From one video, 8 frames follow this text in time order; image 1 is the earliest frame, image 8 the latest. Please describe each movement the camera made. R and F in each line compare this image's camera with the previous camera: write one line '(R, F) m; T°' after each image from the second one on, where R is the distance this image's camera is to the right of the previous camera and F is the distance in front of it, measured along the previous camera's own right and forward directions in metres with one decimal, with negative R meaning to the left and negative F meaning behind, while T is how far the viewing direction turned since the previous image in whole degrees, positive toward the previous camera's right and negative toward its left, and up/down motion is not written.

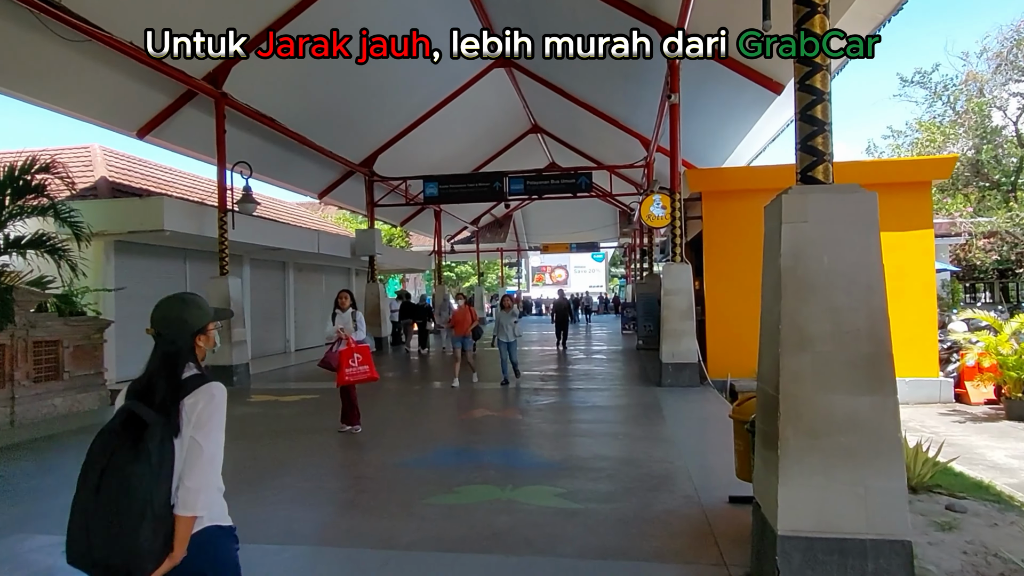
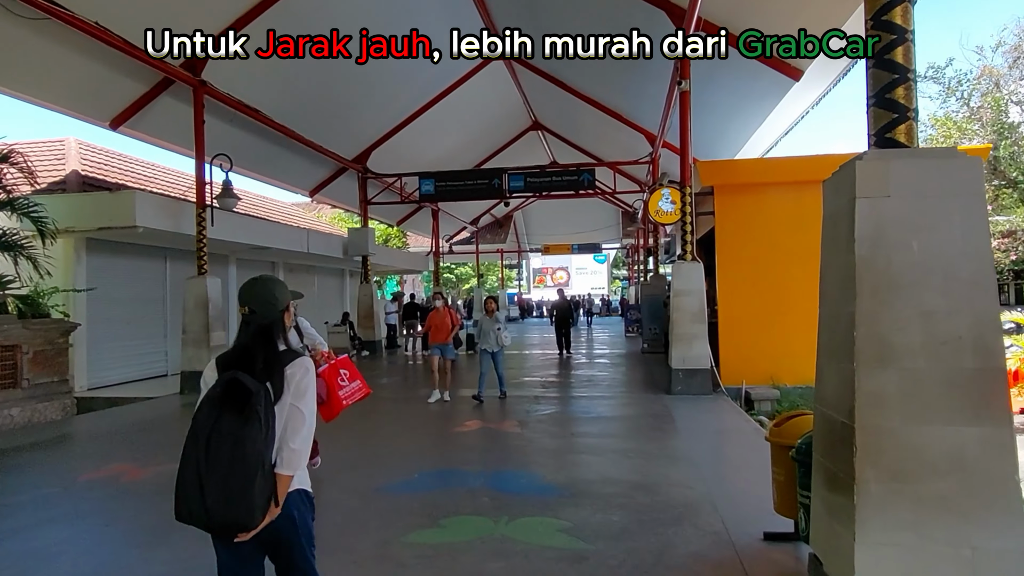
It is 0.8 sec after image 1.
(0.0, +0.7) m; 0°
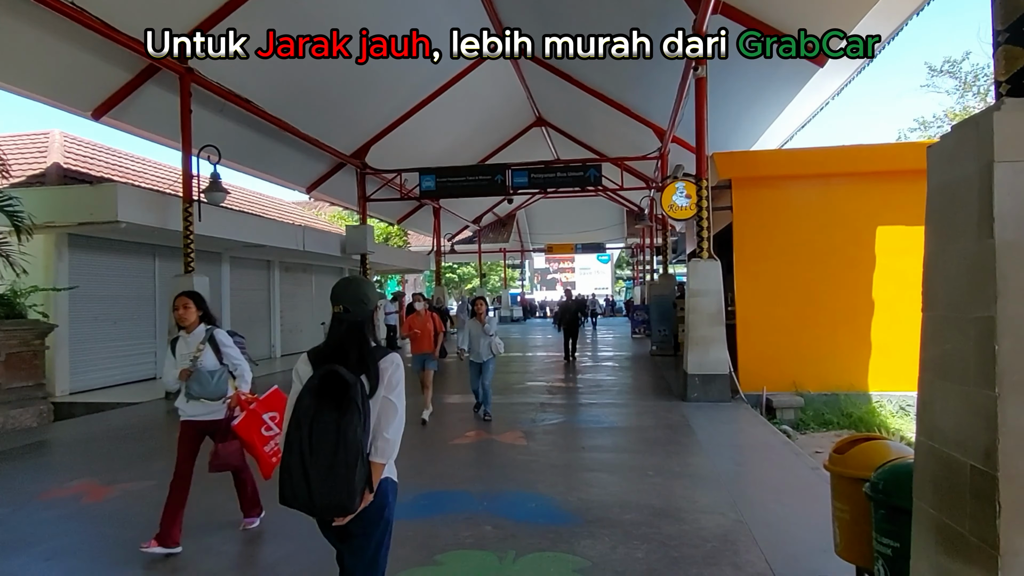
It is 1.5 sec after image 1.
(0.0, +0.6) m; 0°
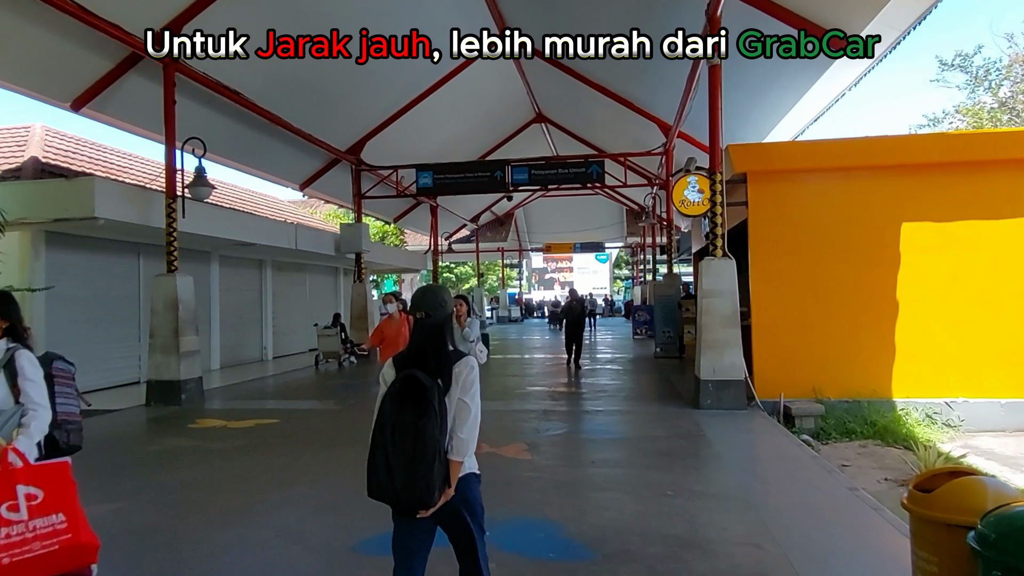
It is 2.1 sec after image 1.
(-0.1, +0.5) m; 0°
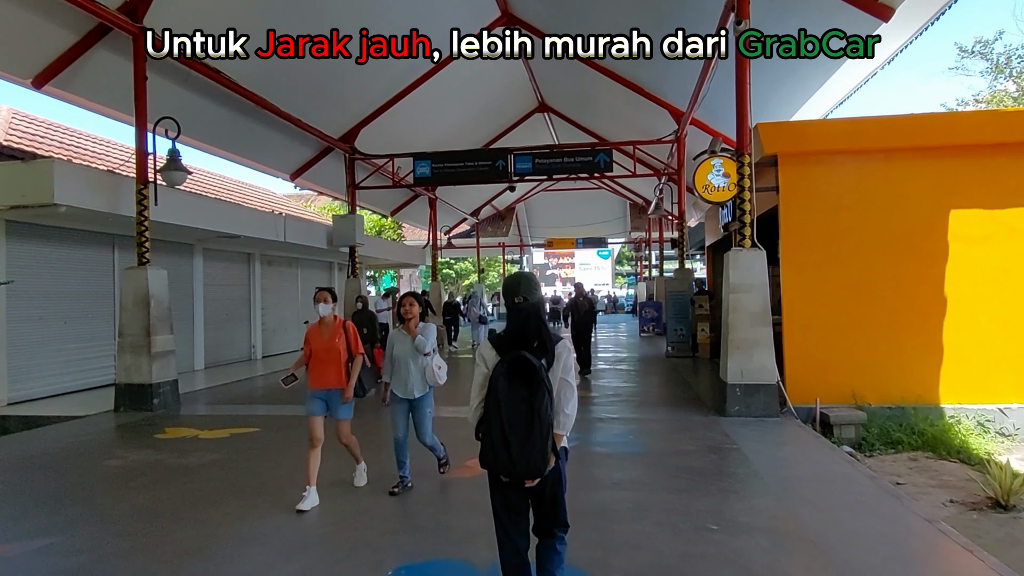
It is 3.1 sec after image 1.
(0.0, +0.8) m; 0°
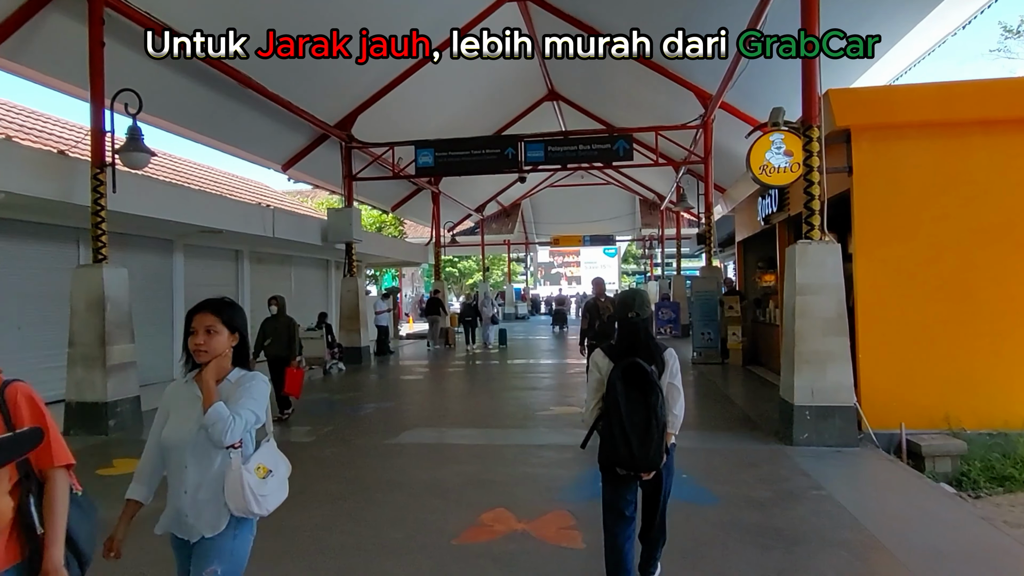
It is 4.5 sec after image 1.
(-0.1, +1.3) m; 0°
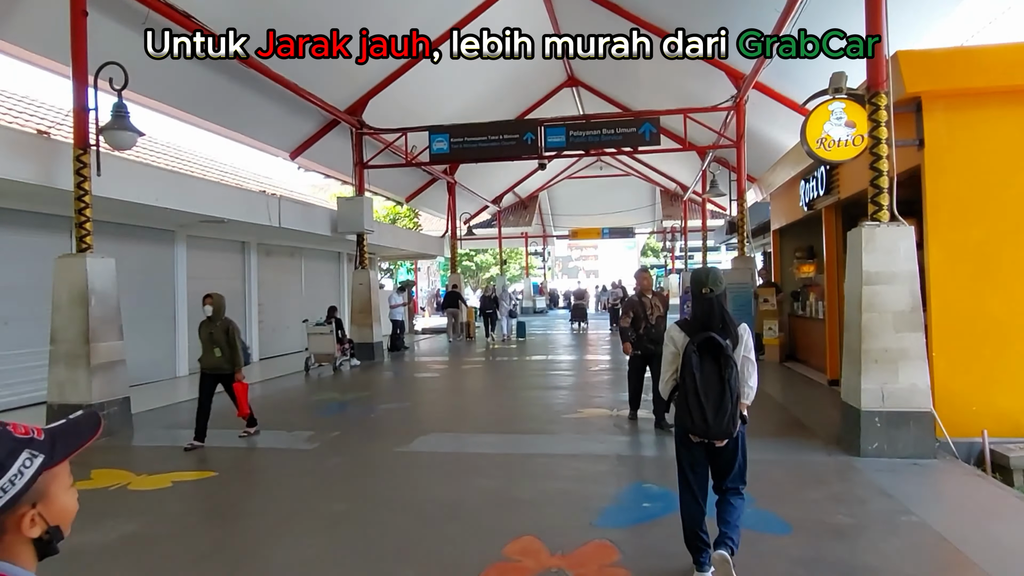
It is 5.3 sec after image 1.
(-0.1, +0.7) m; -1°
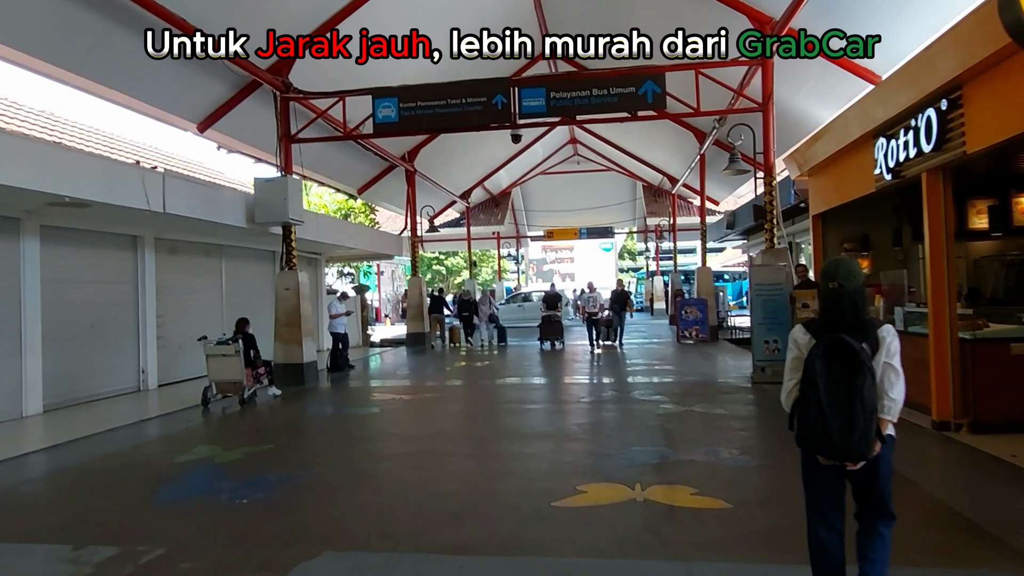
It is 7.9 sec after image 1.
(+0.1, +2.9) m; +2°
